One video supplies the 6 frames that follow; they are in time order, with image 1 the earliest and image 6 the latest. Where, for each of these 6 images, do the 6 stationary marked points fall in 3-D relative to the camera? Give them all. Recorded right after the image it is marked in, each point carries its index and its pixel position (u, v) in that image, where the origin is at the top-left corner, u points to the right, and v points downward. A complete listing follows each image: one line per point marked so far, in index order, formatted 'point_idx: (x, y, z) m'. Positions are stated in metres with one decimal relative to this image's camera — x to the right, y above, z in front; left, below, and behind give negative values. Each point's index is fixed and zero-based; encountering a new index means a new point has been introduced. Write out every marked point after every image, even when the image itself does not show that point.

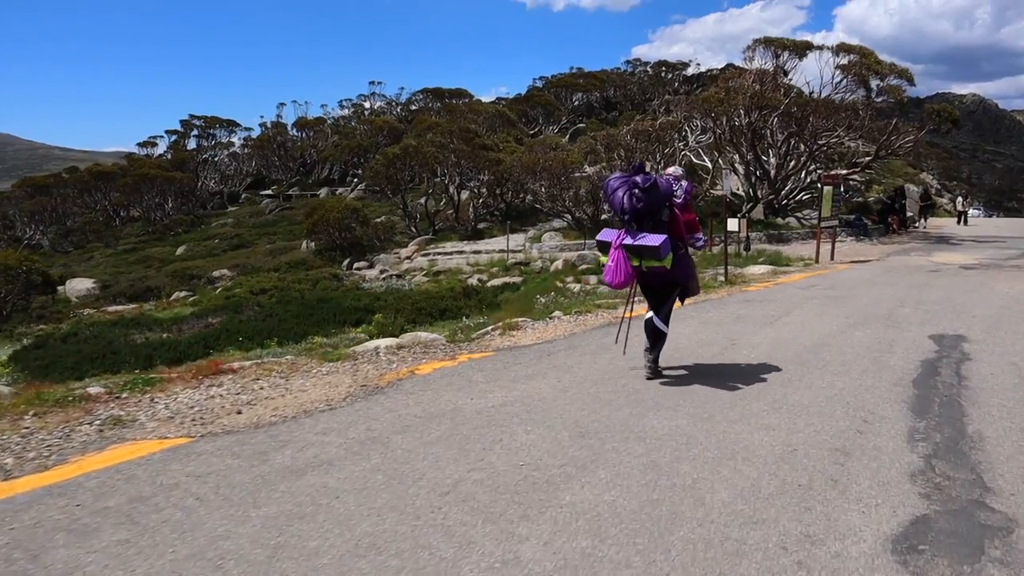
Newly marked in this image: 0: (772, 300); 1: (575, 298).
0: (+4.0, -0.2, +12.3) m
1: (+0.9, -0.2, +12.6) m
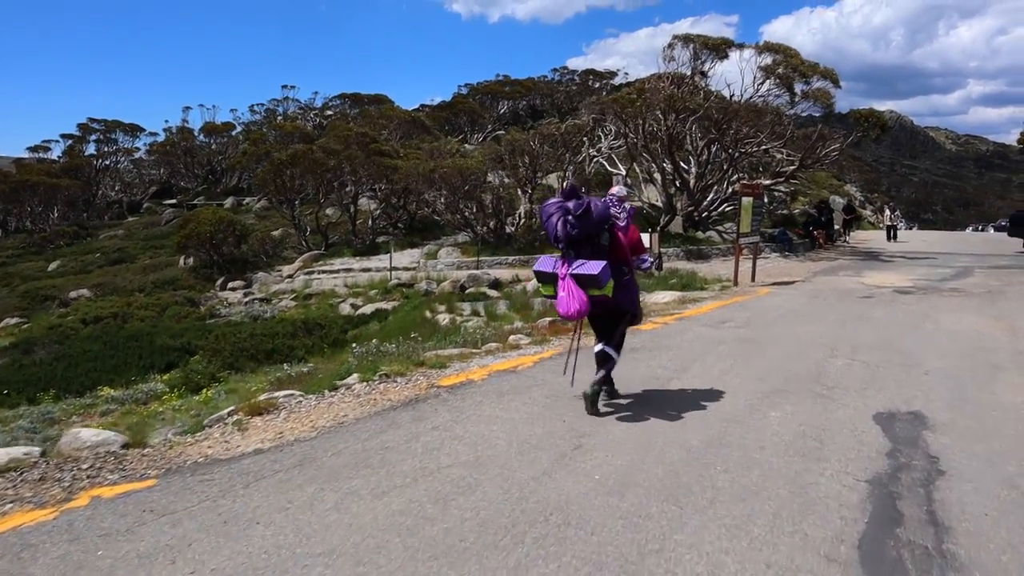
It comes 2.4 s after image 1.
0: (+1.8, -0.7, +9.3) m
1: (-1.3, -0.7, +9.3) m
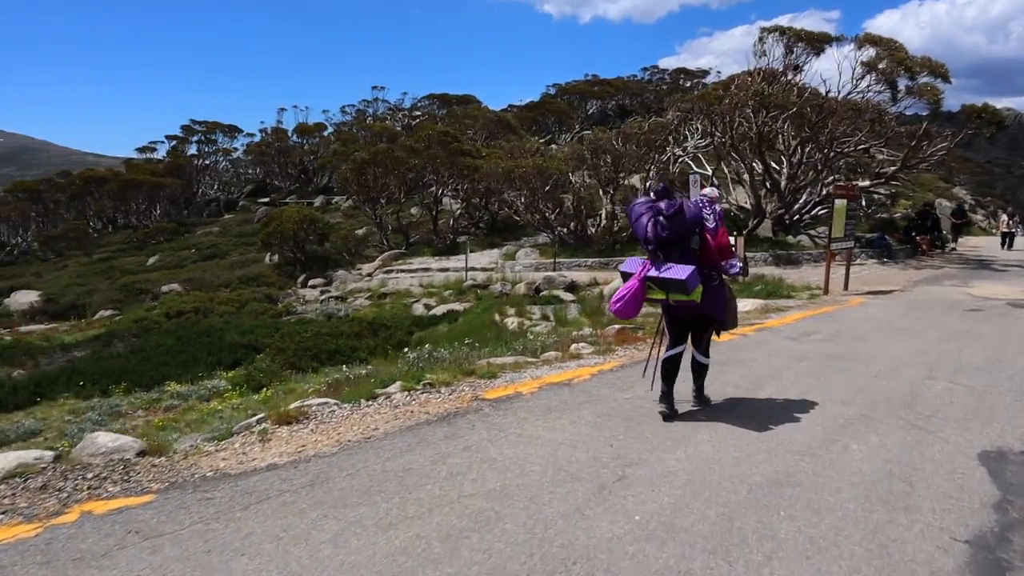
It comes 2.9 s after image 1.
0: (+2.5, -0.8, +8.5) m
1: (-0.7, -0.7, +8.9) m
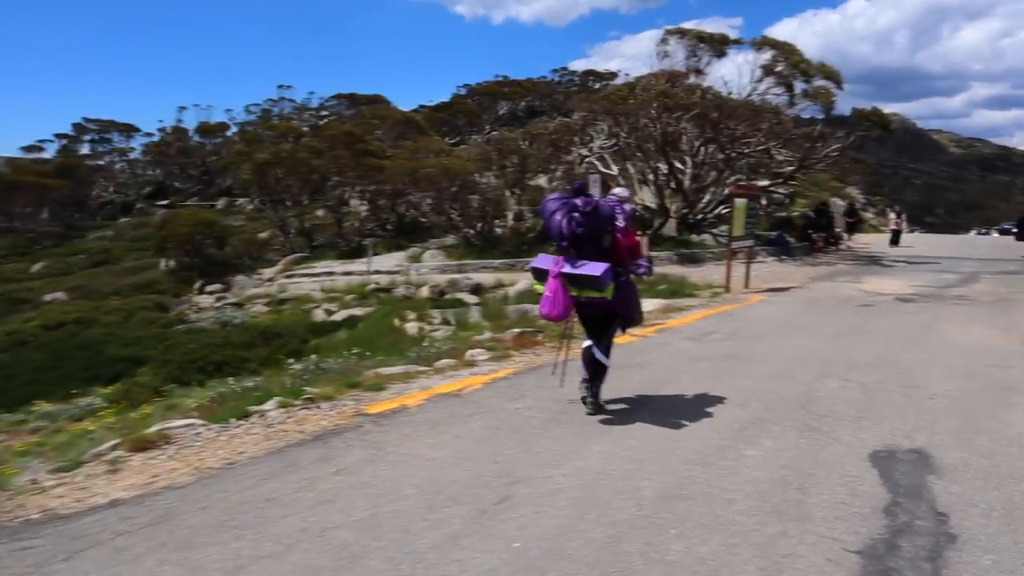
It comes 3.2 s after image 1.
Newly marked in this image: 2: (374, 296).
0: (+1.4, -0.8, +8.4) m
1: (-1.8, -0.8, +8.4) m
2: (-3.4, -0.2, +19.9) m
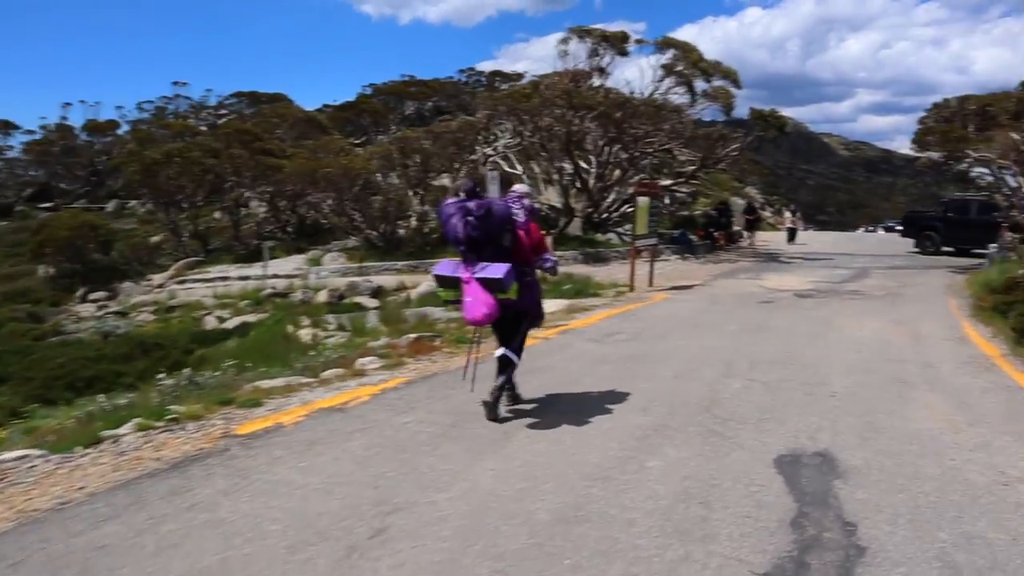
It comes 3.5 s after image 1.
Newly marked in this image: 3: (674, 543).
0: (+0.3, -0.8, +8.0) m
1: (-2.8, -0.8, +7.7) m
2: (-5.7, -0.3, +18.9) m
3: (+0.7, -1.2, +3.7) m
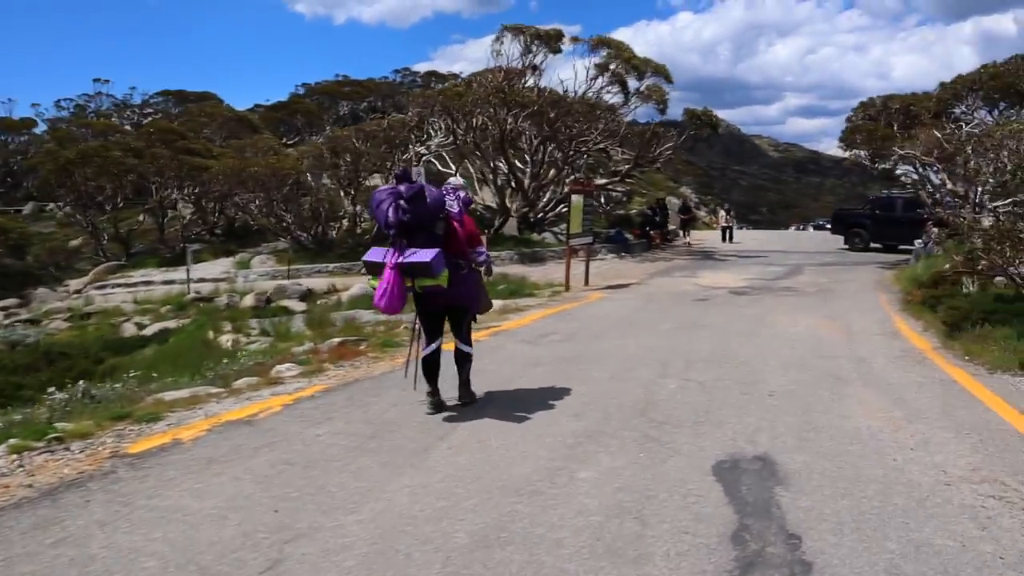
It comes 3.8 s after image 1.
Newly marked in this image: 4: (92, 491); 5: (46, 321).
0: (-0.3, -0.8, +7.6) m
1: (-3.4, -0.9, +7.1) m
2: (-7.1, -0.4, +18.1) m
3: (+0.4, -1.1, +3.4) m
4: (-2.2, -1.1, +4.2) m
5: (-11.0, -0.8, +19.3) m
